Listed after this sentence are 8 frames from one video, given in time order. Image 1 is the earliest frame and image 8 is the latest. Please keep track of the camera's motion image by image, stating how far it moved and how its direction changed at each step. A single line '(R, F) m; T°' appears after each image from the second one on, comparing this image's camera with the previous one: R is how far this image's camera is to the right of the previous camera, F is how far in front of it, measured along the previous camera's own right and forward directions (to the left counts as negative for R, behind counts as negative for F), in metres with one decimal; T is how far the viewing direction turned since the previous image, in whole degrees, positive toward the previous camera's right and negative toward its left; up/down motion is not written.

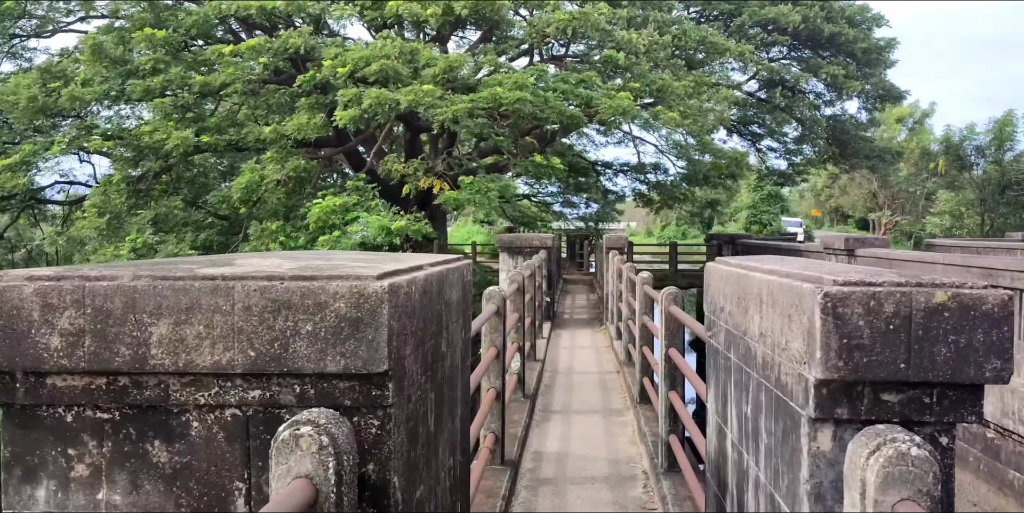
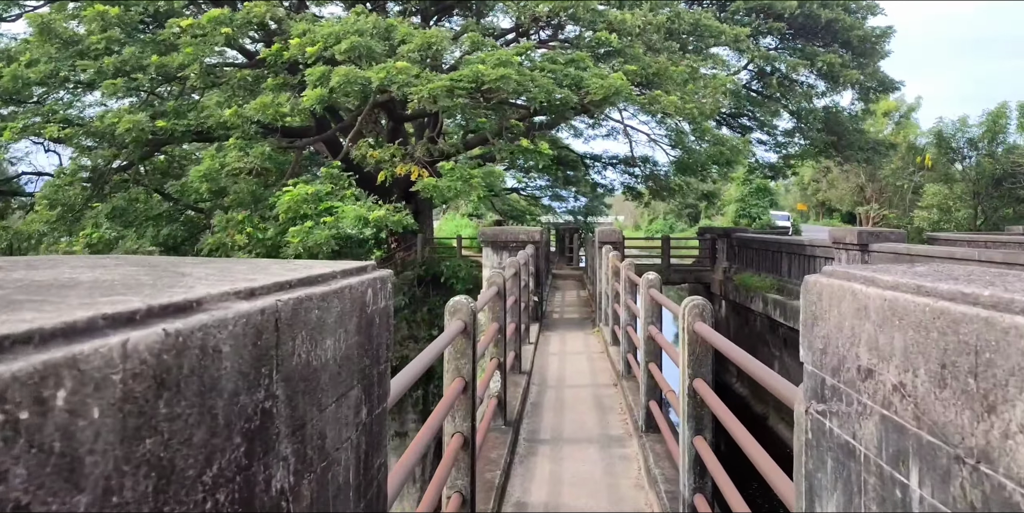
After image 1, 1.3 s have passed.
(+0.1, +0.7) m; +1°
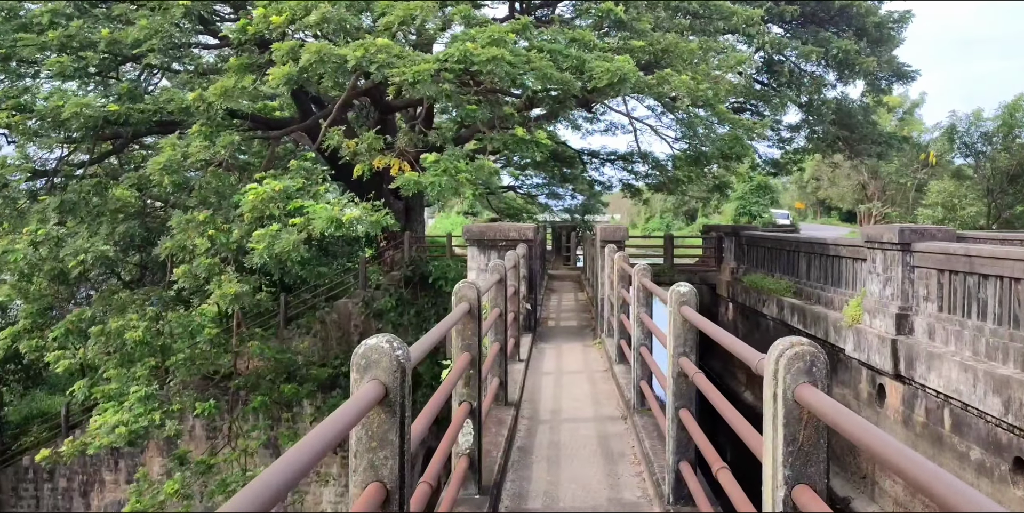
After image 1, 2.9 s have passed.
(+0.1, +1.0) m; 0°
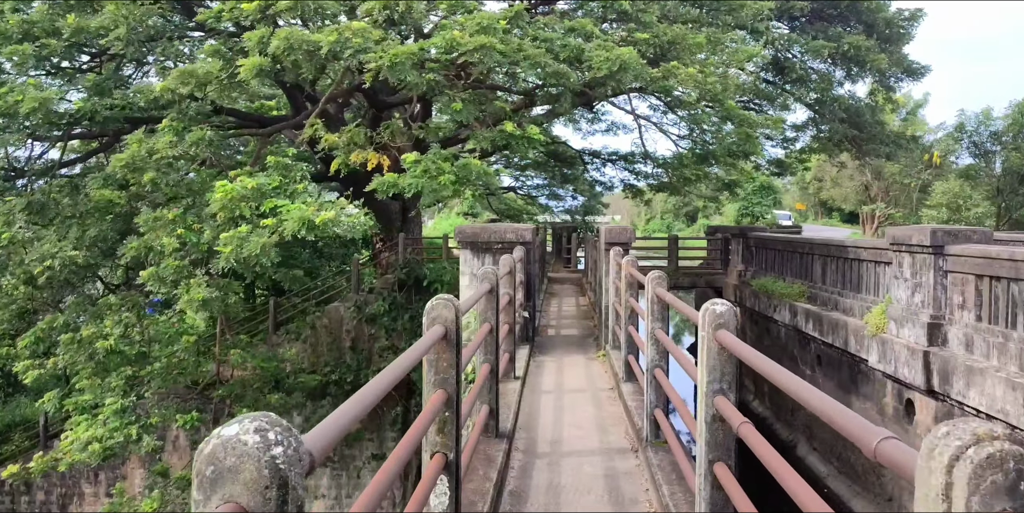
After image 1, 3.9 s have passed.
(0.0, +0.5) m; 0°
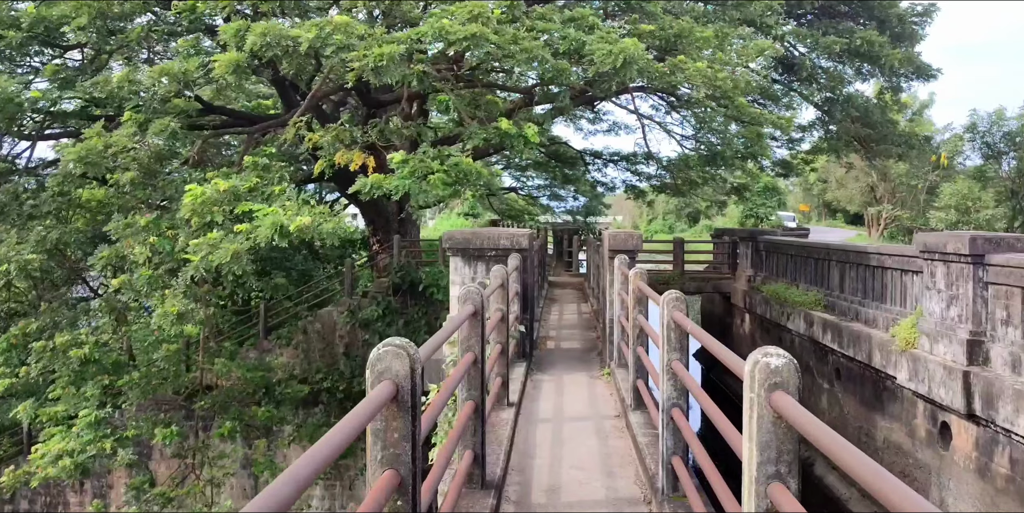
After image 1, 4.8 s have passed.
(+0.1, +0.5) m; 0°
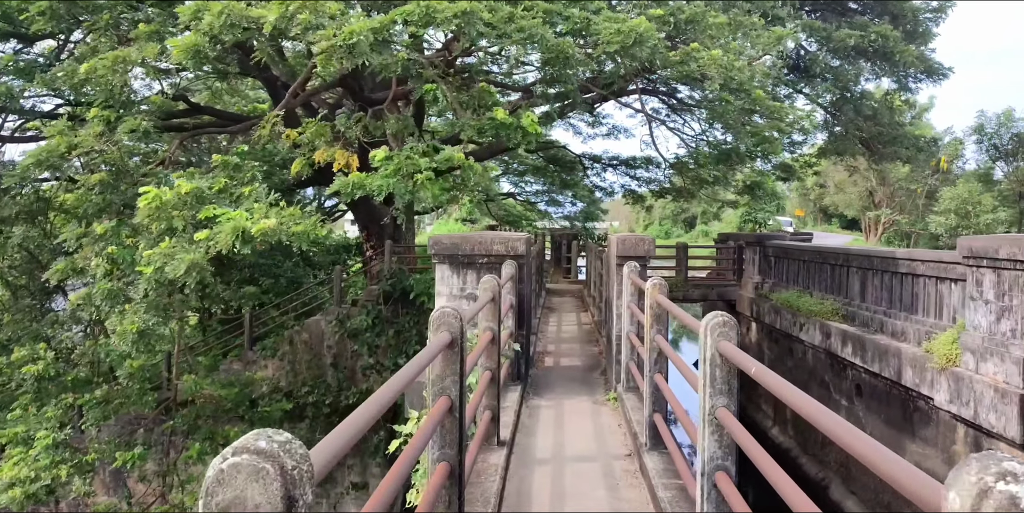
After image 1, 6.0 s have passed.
(0.0, +0.7) m; 0°
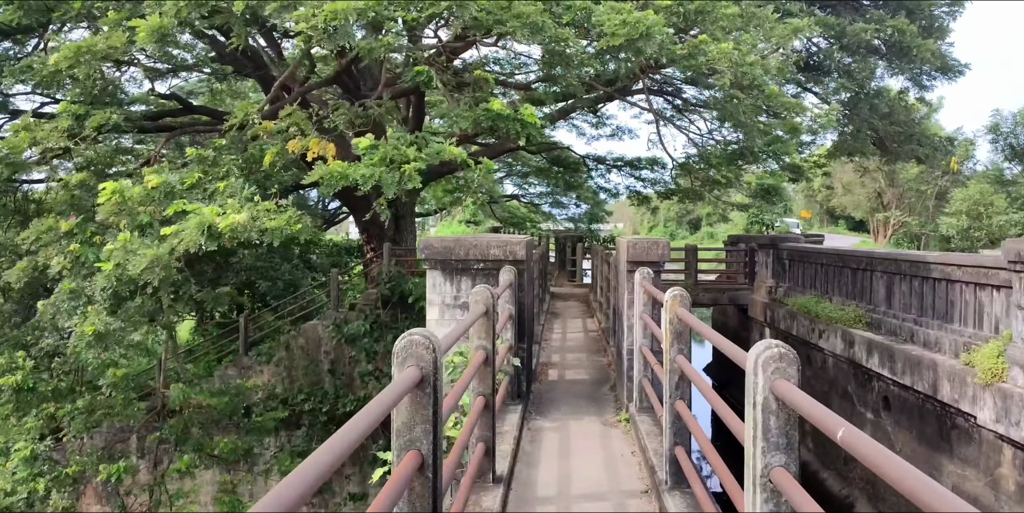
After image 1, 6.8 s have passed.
(0.0, +0.5) m; 0°
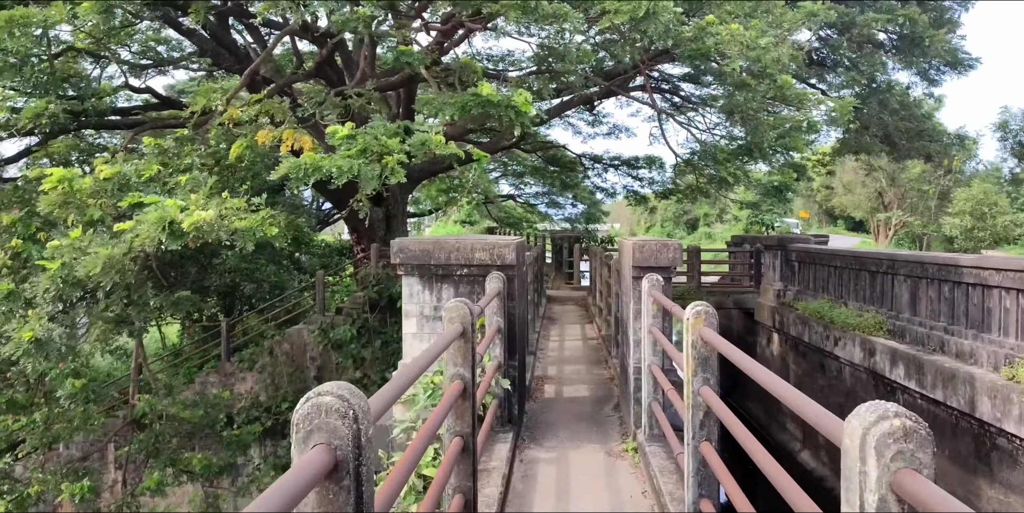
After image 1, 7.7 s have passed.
(0.0, +0.6) m; 0°
